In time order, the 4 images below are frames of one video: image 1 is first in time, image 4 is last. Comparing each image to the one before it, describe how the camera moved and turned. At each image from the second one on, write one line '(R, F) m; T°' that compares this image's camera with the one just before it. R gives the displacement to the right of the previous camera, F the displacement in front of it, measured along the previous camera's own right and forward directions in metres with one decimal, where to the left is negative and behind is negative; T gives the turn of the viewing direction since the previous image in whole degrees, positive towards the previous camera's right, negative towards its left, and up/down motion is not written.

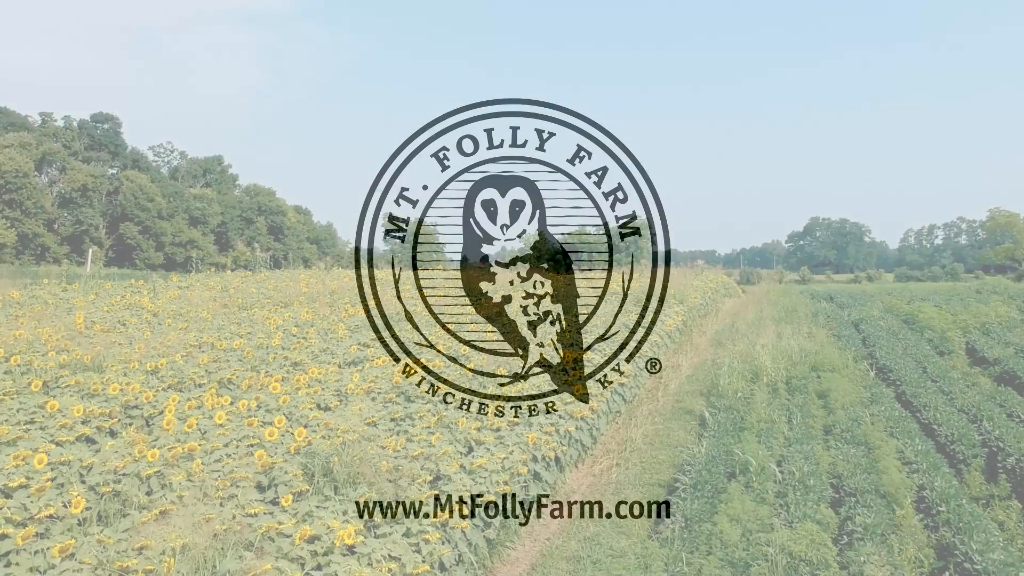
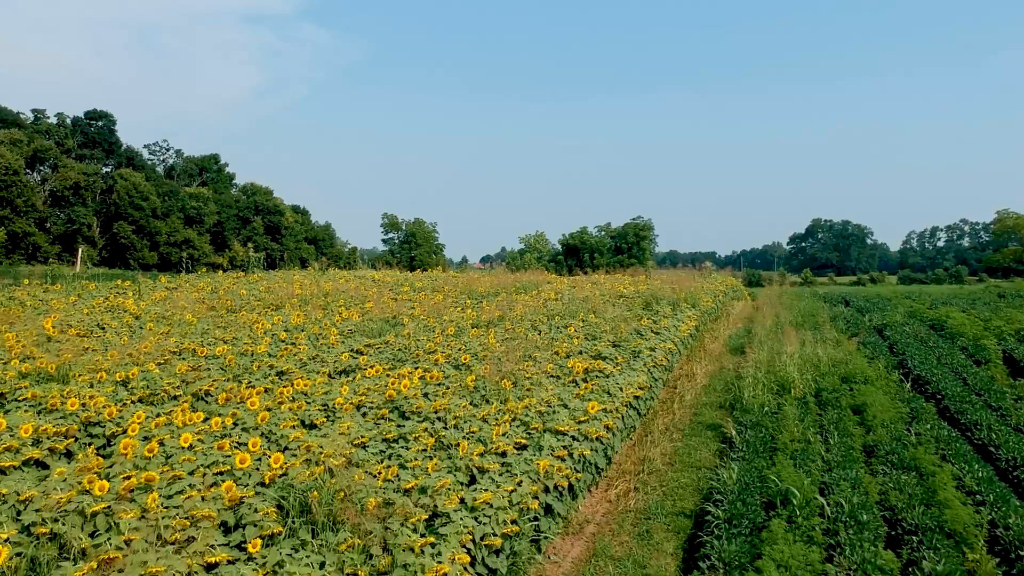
(0.0, +0.6) m; 0°
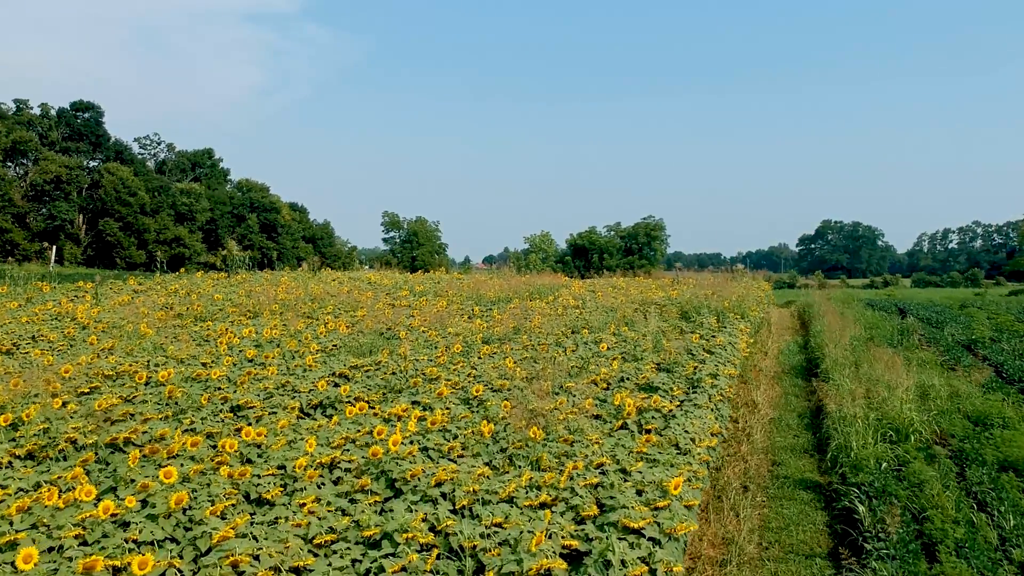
(-0.1, +1.6) m; 0°
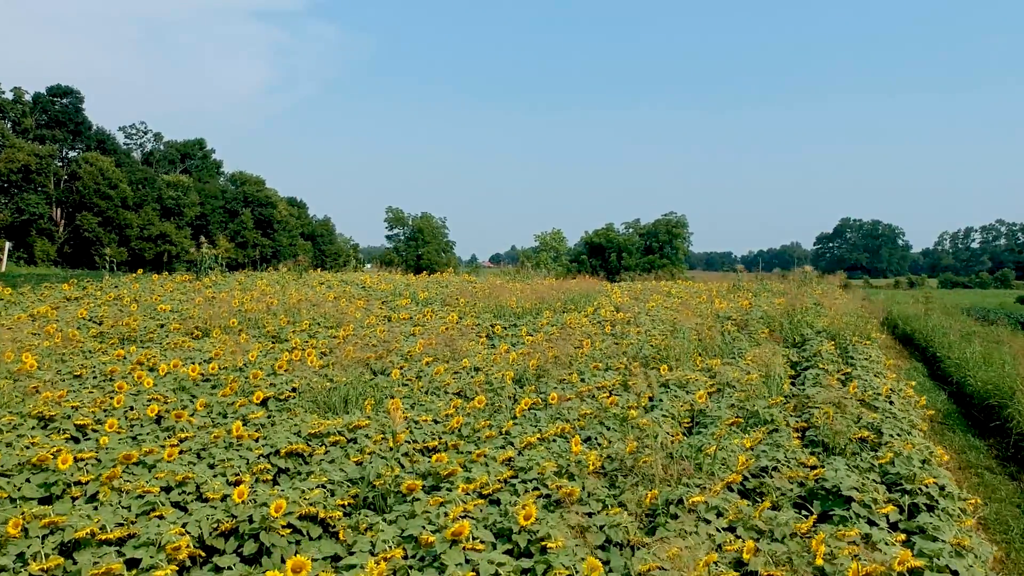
(-0.2, +2.6) m; 0°
